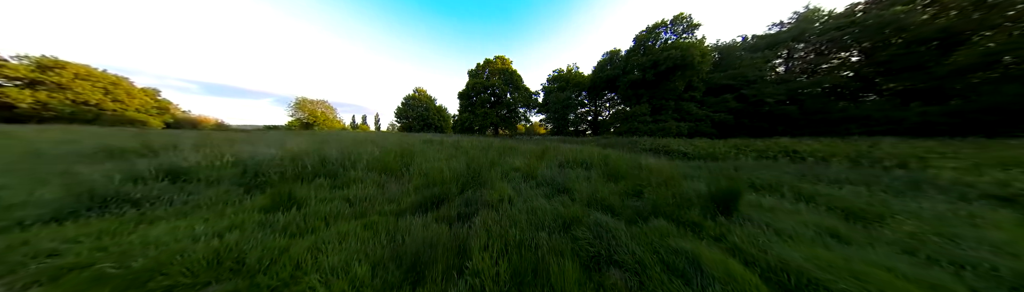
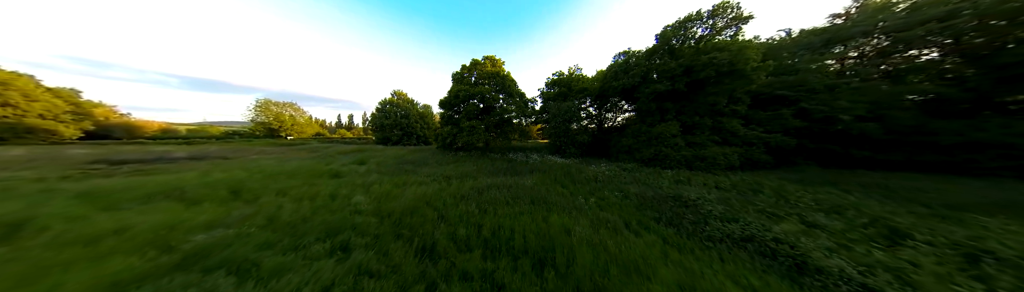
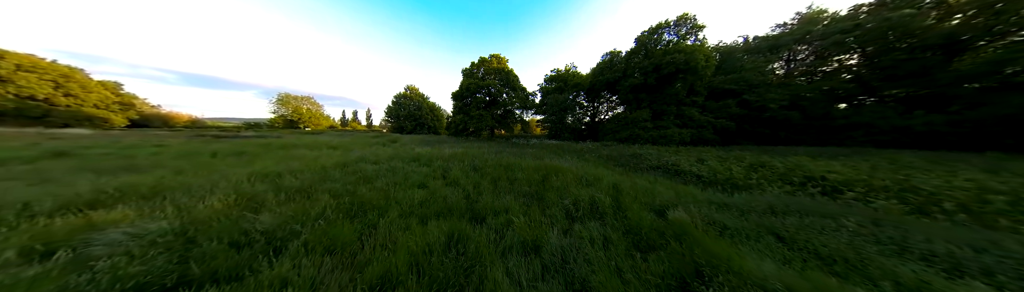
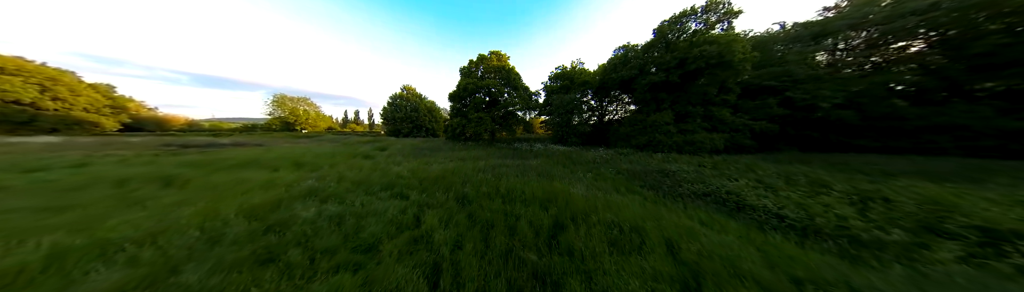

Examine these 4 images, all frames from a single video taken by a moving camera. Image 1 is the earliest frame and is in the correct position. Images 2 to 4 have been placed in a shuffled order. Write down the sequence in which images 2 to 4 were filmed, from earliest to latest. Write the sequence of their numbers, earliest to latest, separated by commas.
3, 4, 2
